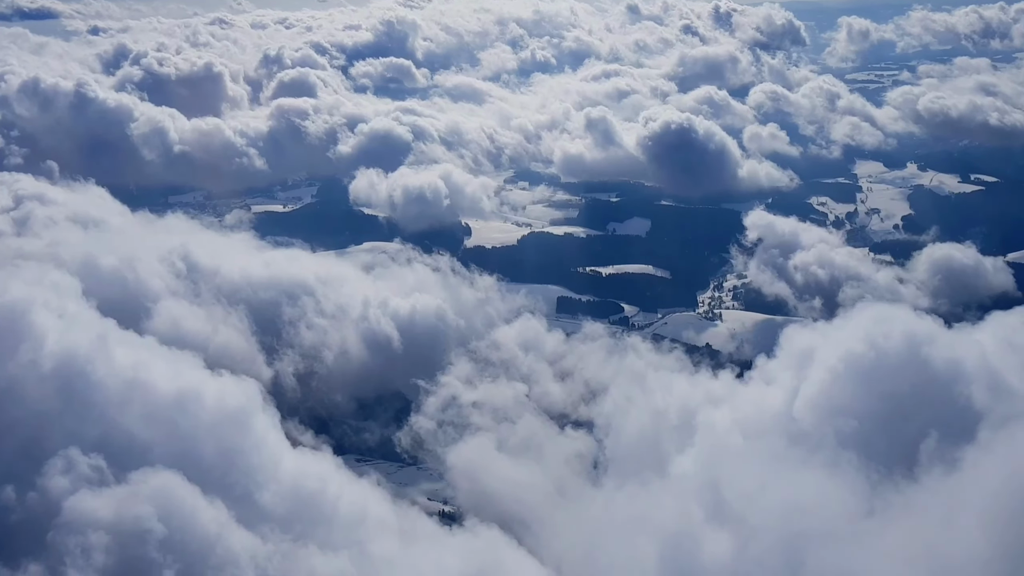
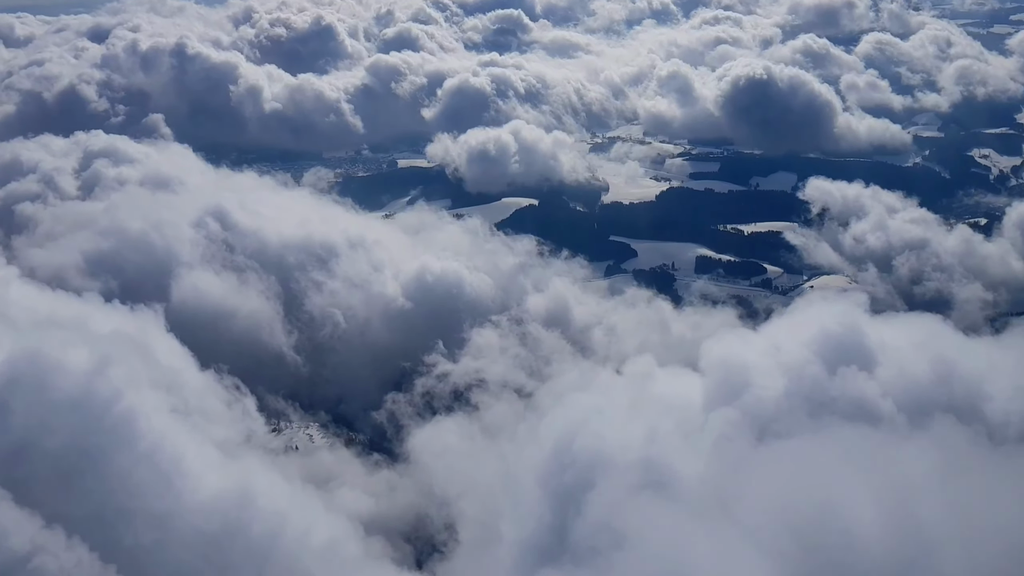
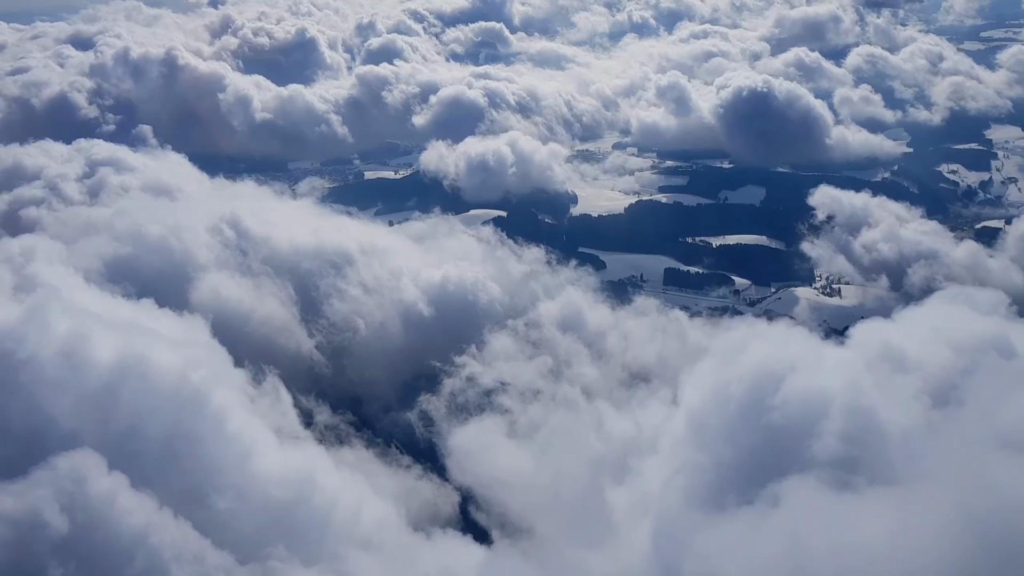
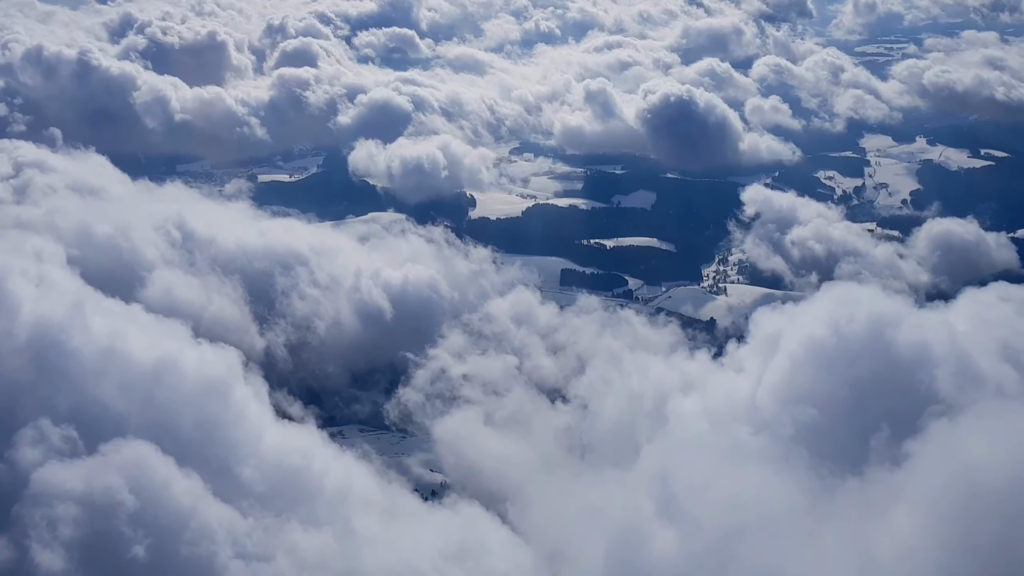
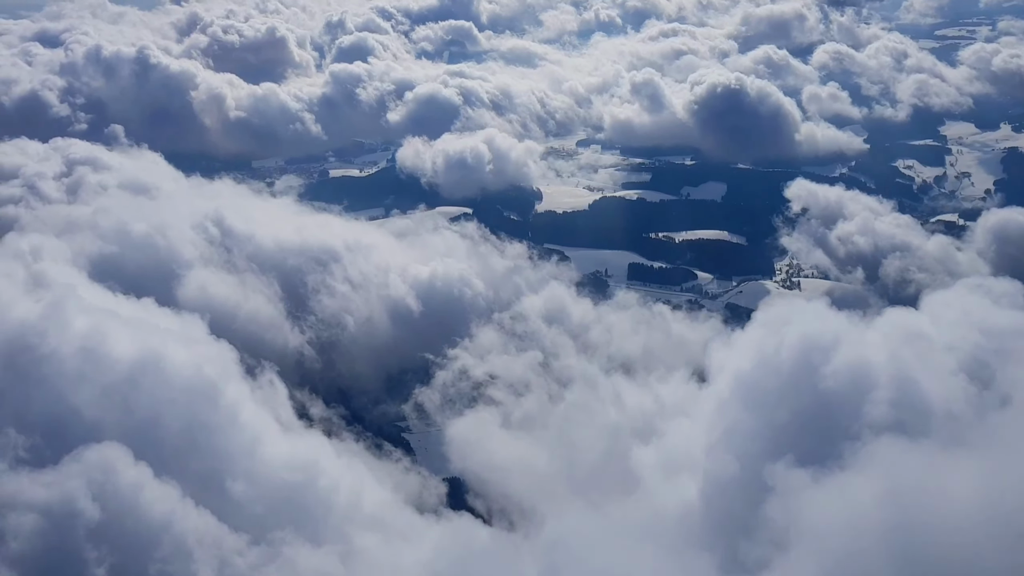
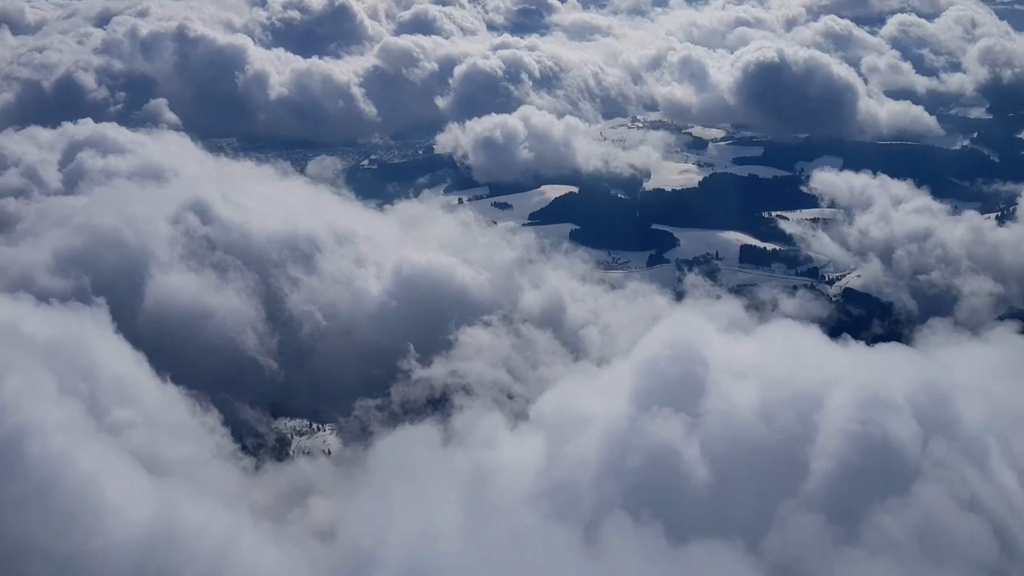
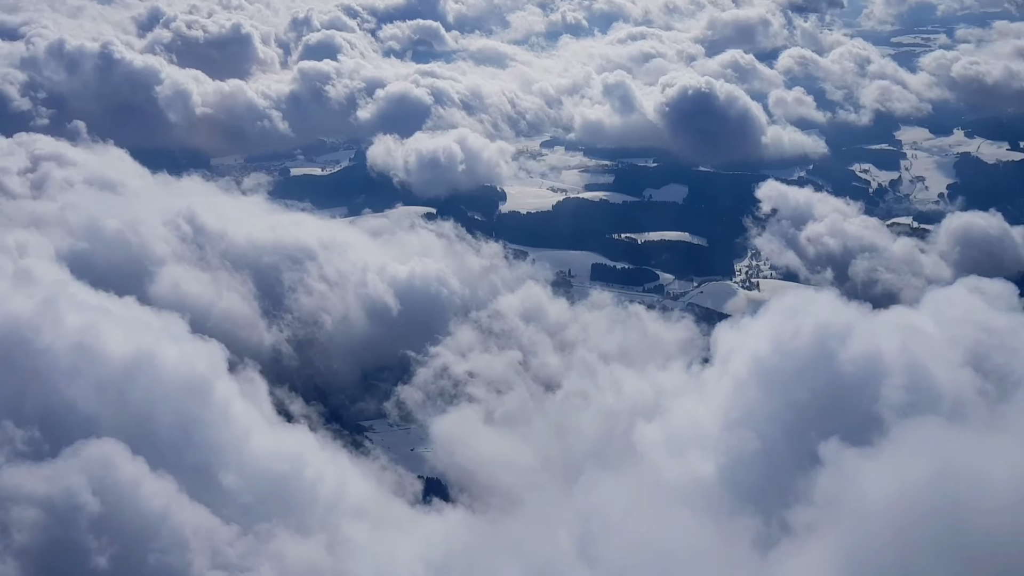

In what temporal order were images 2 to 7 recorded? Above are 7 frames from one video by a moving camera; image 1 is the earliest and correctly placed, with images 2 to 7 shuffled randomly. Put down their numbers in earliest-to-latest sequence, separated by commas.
4, 7, 5, 3, 2, 6
